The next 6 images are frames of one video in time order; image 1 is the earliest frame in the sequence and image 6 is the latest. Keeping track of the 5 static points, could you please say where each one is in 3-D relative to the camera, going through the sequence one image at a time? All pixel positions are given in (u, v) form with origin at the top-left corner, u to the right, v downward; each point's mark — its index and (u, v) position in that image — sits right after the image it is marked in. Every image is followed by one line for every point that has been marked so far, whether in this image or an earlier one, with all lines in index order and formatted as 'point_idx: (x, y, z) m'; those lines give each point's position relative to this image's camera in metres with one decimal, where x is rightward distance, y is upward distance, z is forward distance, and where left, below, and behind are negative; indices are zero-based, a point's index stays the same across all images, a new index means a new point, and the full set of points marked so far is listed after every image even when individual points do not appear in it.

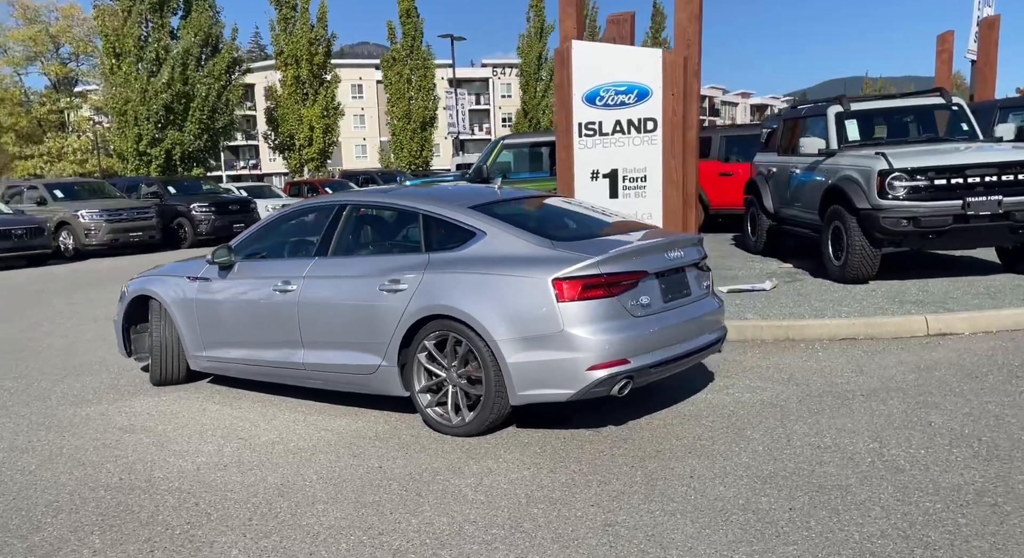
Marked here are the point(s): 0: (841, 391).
0: (+2.2, -0.7, +5.3) m
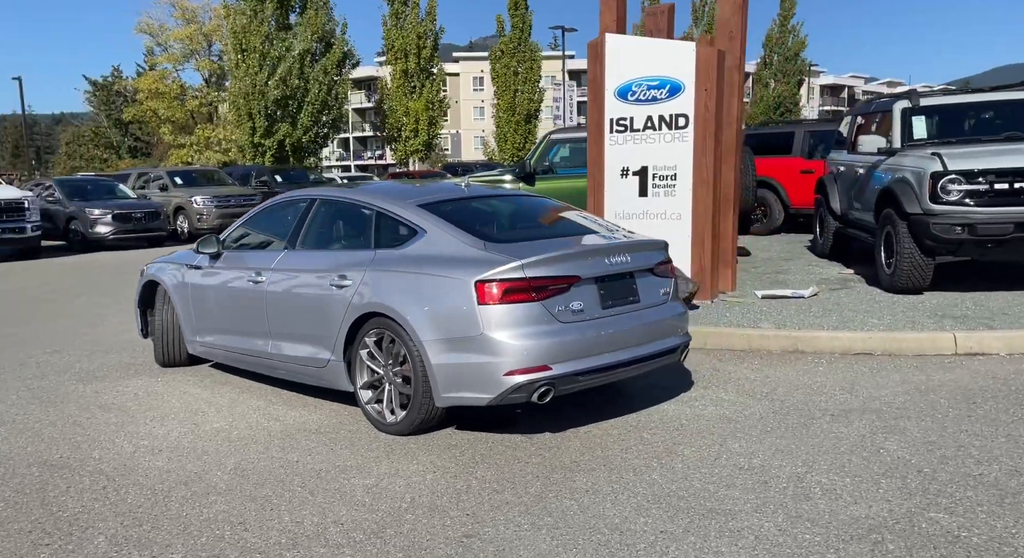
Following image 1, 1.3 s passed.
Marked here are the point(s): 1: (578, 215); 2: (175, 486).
0: (+1.9, -0.8, +5.0) m
1: (+0.6, +0.4, +5.6) m
2: (-1.6, -1.0, +3.8) m
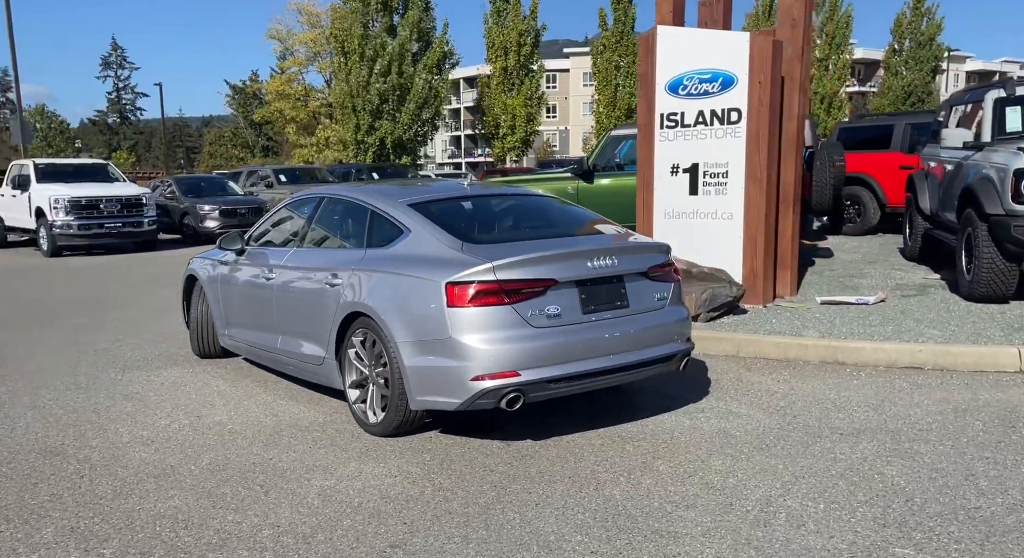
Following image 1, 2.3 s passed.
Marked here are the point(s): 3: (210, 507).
0: (+1.8, -0.9, +4.6) m
1: (+0.6, +0.4, +5.4) m
2: (-1.8, -1.0, +4.0) m
3: (-1.4, -1.0, +3.5) m
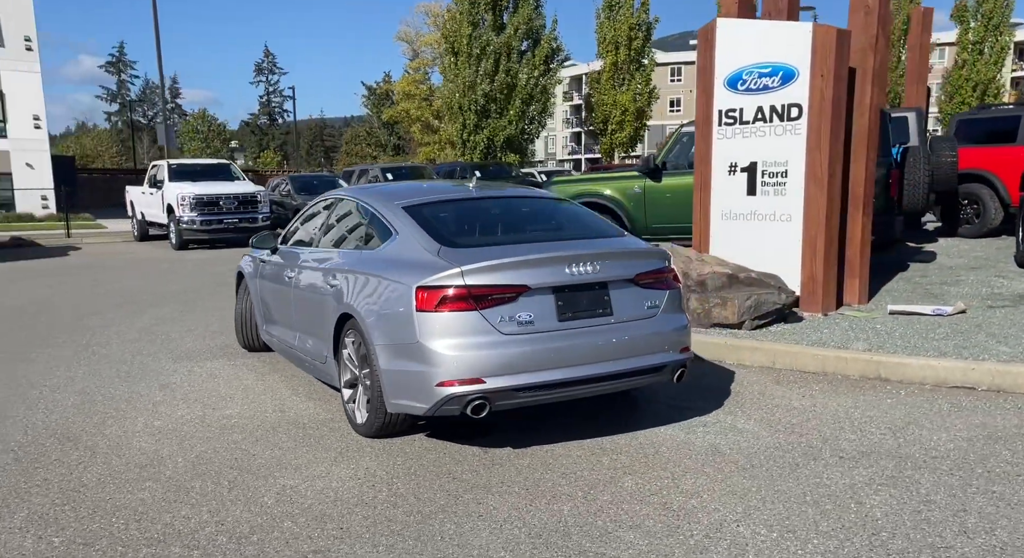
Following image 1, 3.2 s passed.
0: (+1.7, -0.9, +4.3) m
1: (+0.6, +0.3, +5.3) m
2: (-2.0, -1.0, +4.2) m
3: (-1.6, -1.0, +3.7) m
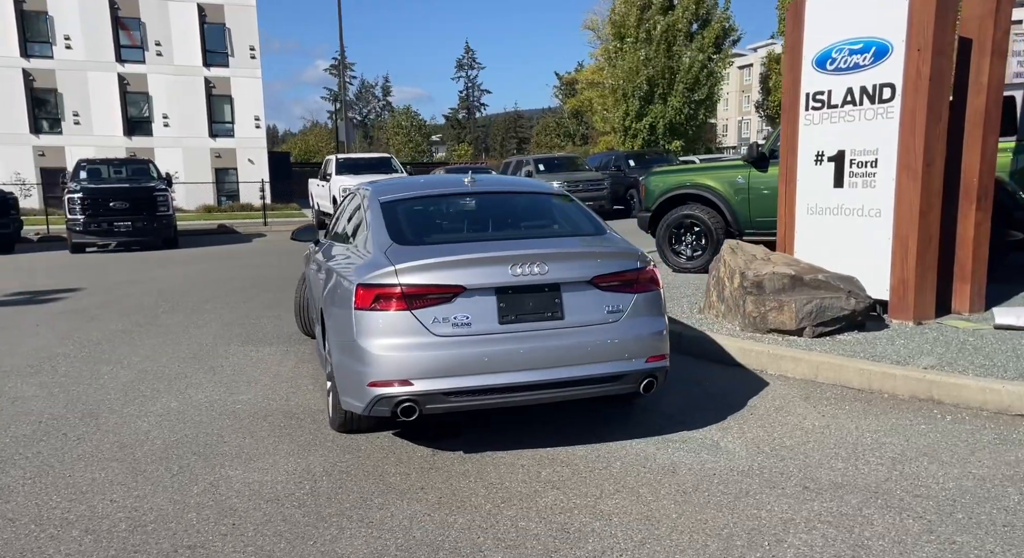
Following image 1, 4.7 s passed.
0: (+1.4, -0.9, +3.8) m
1: (+0.6, +0.3, +5.0) m
2: (-2.3, -1.0, +4.5) m
3: (-2.0, -1.0, +3.9) m
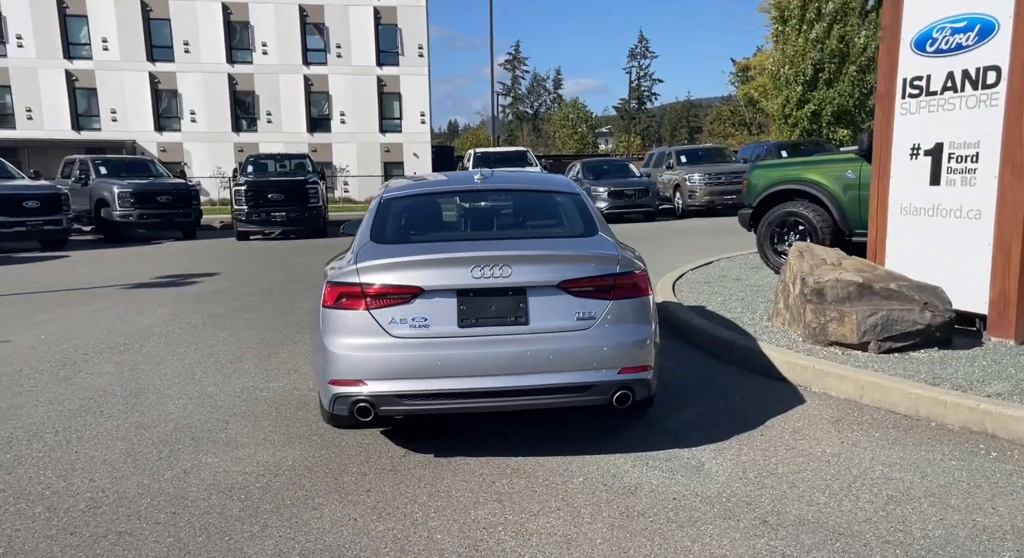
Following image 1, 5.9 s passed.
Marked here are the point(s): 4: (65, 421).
0: (+1.1, -1.0, +3.4) m
1: (+0.6, +0.3, +4.7) m
2: (-2.3, -0.9, +4.8) m
3: (-2.2, -1.0, +4.2) m
4: (-2.9, -0.9, +5.0) m
